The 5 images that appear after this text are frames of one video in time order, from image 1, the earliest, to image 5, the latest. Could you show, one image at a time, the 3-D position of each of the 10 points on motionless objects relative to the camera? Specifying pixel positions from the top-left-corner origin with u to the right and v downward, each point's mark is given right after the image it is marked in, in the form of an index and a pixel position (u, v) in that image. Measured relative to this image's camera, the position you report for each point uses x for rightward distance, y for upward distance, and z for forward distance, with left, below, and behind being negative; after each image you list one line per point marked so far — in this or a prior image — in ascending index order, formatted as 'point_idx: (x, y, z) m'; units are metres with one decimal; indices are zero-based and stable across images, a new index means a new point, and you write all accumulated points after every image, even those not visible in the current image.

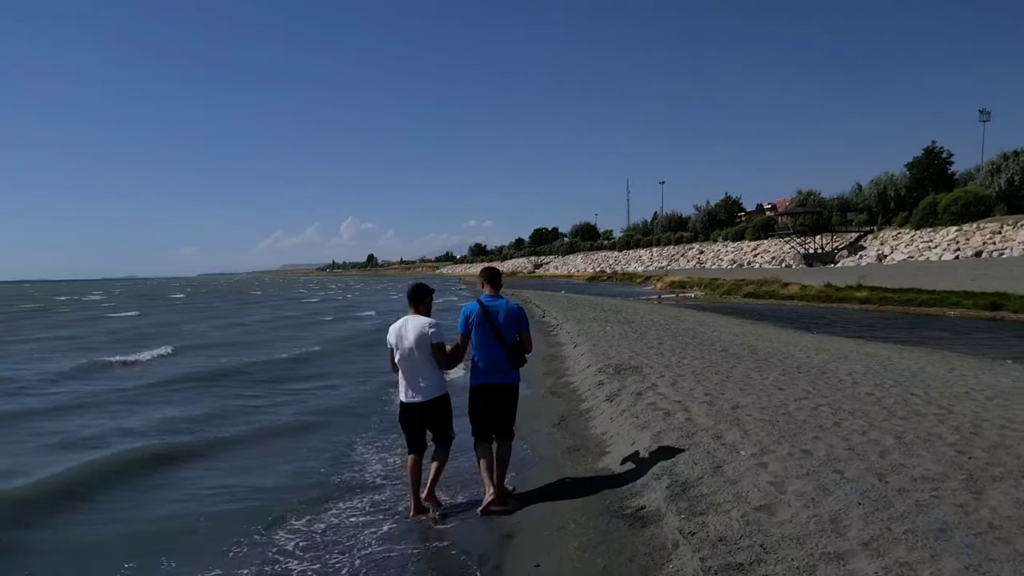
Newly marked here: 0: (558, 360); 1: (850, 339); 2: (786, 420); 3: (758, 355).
0: (+1.1, -1.6, +14.5) m
1: (+8.4, -1.3, +16.0) m
2: (+3.1, -1.5, +7.1) m
3: (+4.9, -1.4, +12.5) m
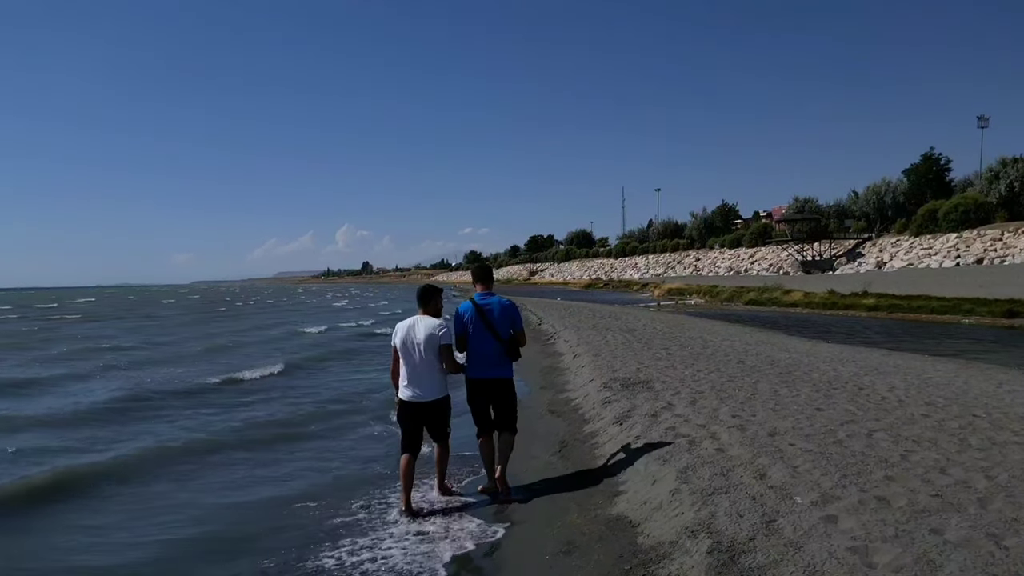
0: (+0.9, -1.8, +13.2) m
1: (+8.3, -1.4, +14.8) m
2: (+3.0, -1.5, +5.7) m
3: (+4.8, -1.4, +11.2) m
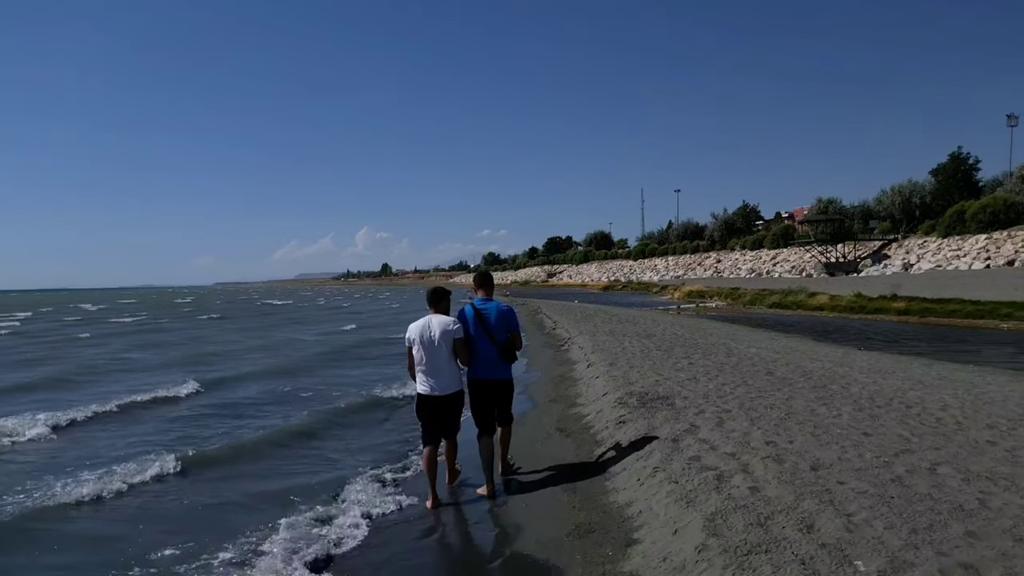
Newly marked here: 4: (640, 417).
0: (+1.1, -1.8, +12.2) m
1: (+8.5, -1.5, +13.6) m
2: (+3.0, -1.6, +4.8) m
3: (+4.9, -1.5, +10.2) m
4: (+1.6, -1.6, +7.8) m
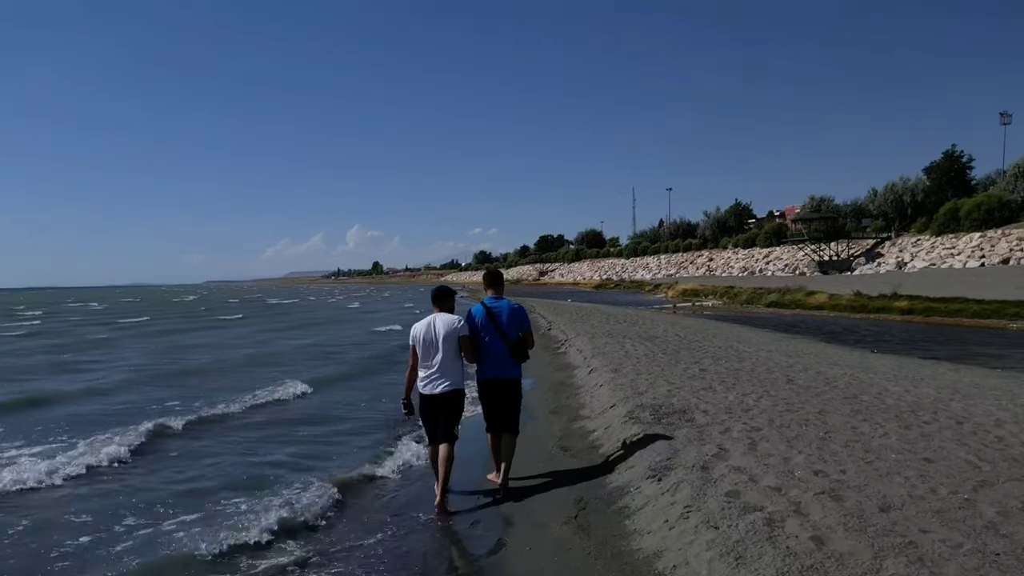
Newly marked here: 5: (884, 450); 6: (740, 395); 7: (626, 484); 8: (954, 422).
0: (+1.0, -1.8, +11.2) m
1: (+8.4, -1.5, +12.7) m
2: (+3.0, -1.6, +3.8) m
3: (+4.9, -1.5, +9.2) m
4: (+1.6, -1.6, +6.8) m
5: (+3.5, -1.5, +6.0) m
6: (+3.2, -1.5, +8.8) m
7: (+1.1, -1.8, +5.8) m
8: (+5.1, -1.6, +7.3) m
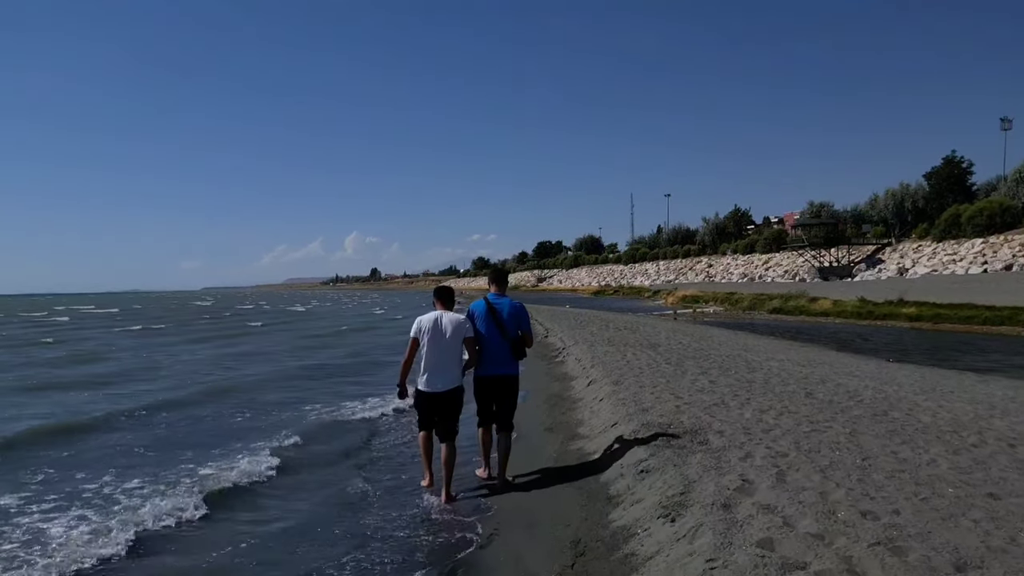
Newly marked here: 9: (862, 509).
0: (+0.9, -1.9, +10.3) m
1: (+8.3, -1.6, +11.8) m
2: (+2.9, -1.6, +2.8) m
3: (+4.7, -1.6, +8.3) m
4: (+1.5, -1.6, +5.9) m
5: (+3.4, -1.6, +5.1) m
6: (+3.1, -1.5, +7.9) m
7: (+1.0, -1.9, +4.9) m
8: (+5.0, -1.6, +6.4) m
9: (+2.5, -1.6, +4.5) m
